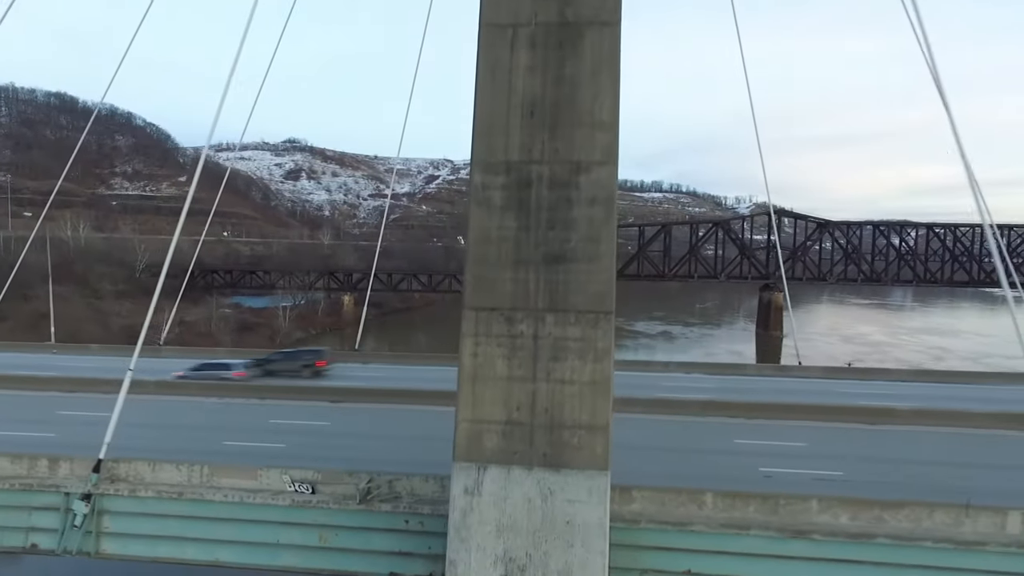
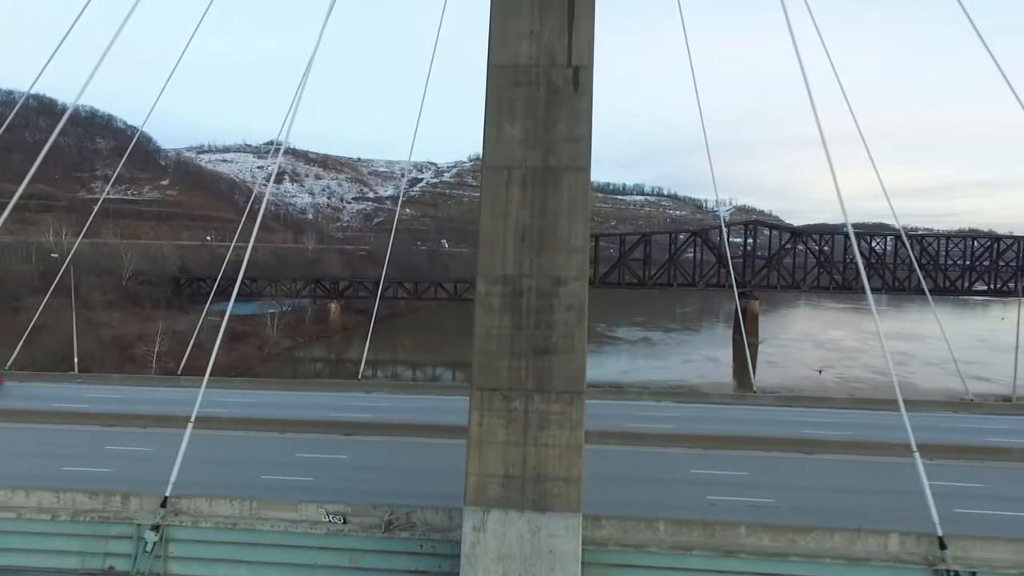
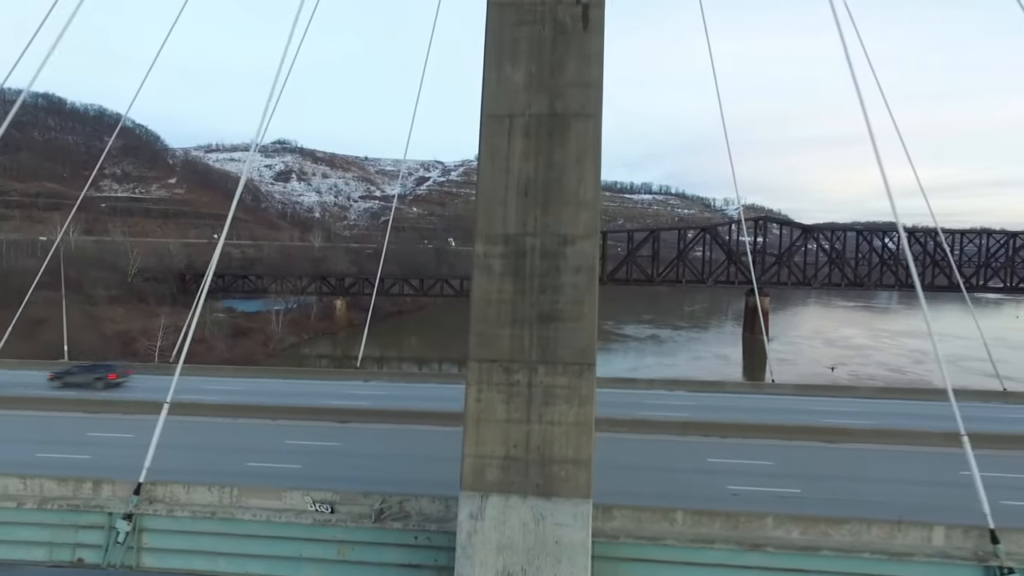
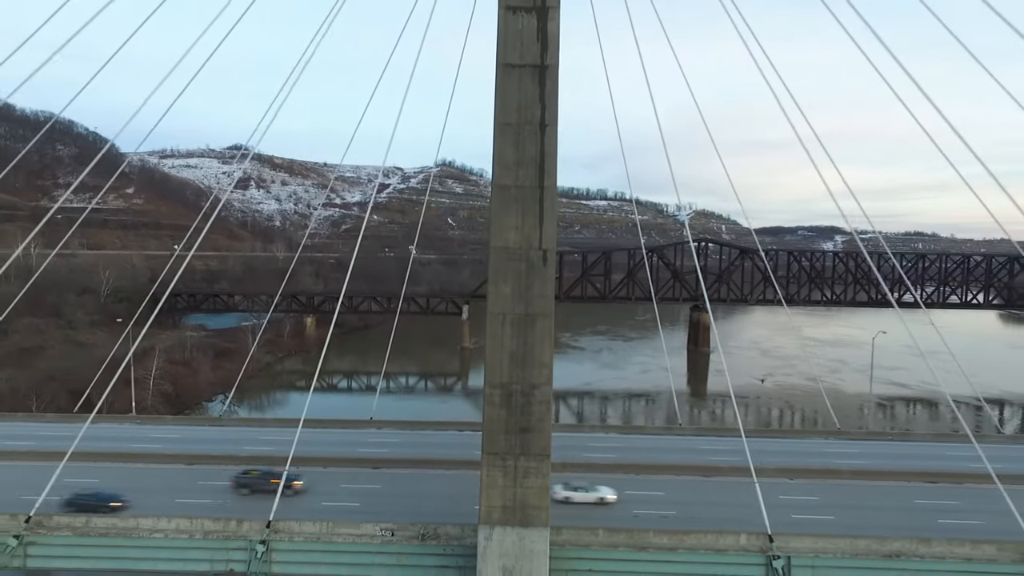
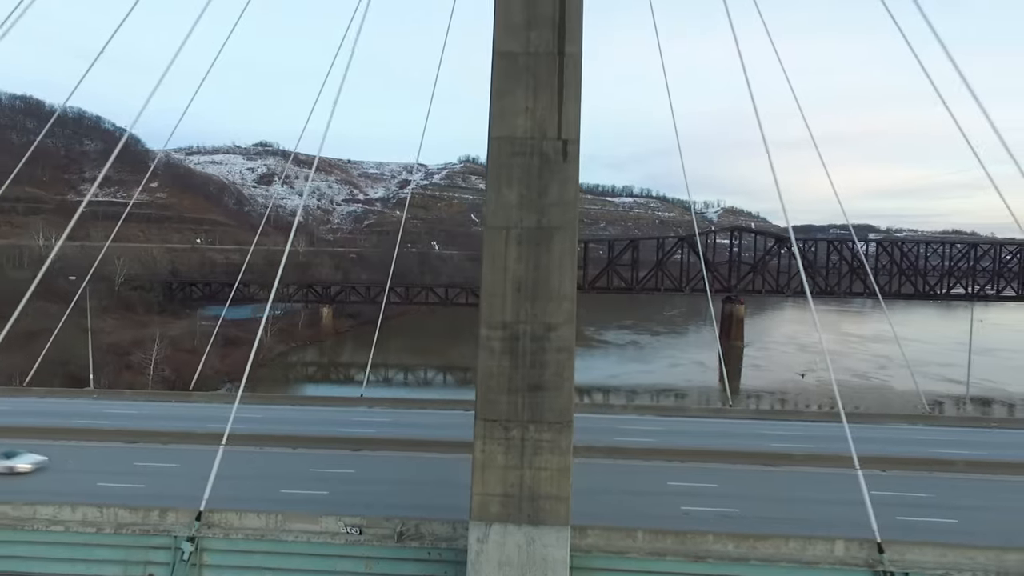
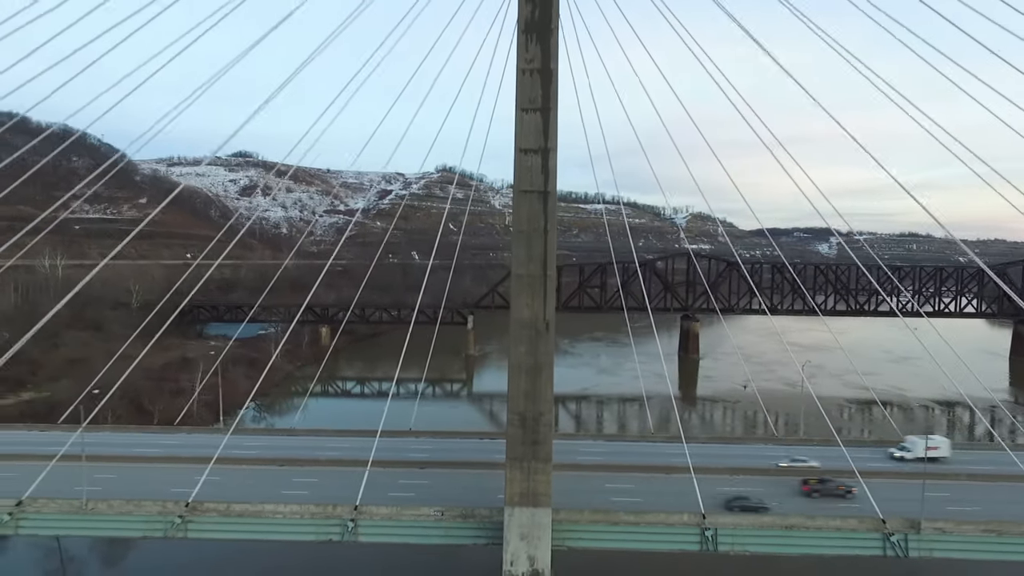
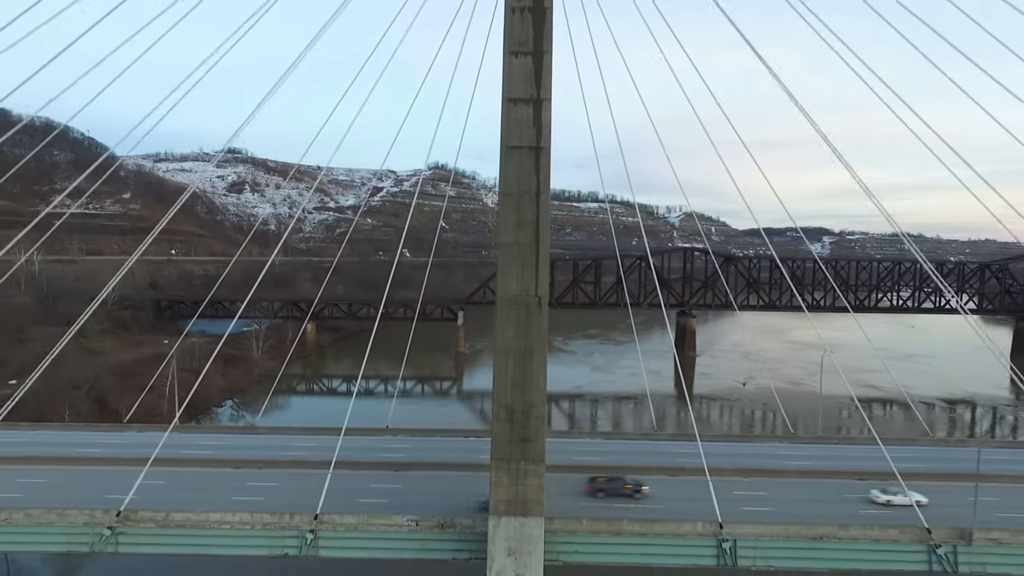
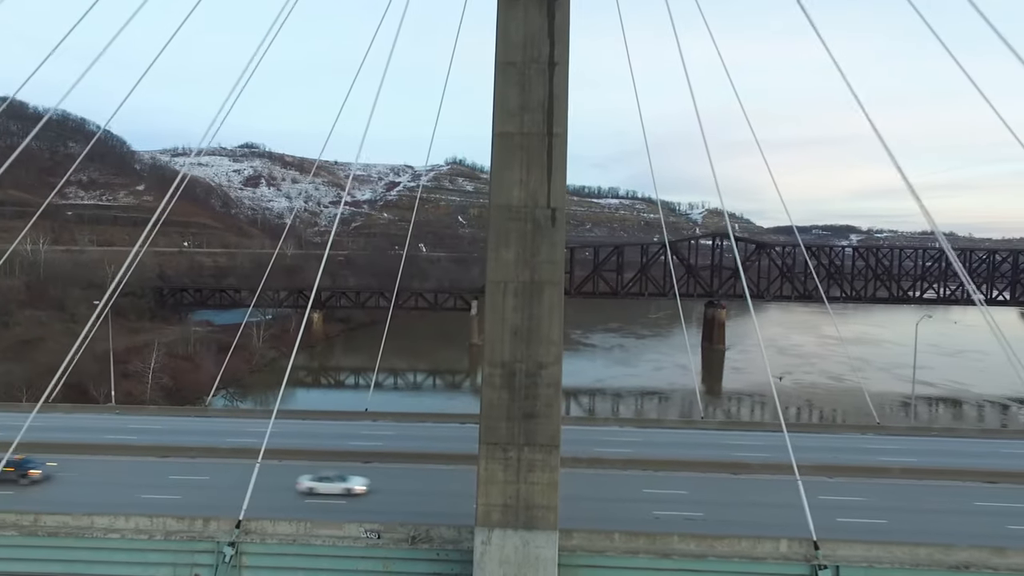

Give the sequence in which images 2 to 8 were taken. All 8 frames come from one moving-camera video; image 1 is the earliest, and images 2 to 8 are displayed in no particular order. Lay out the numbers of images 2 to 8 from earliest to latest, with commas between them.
3, 2, 5, 8, 4, 7, 6
